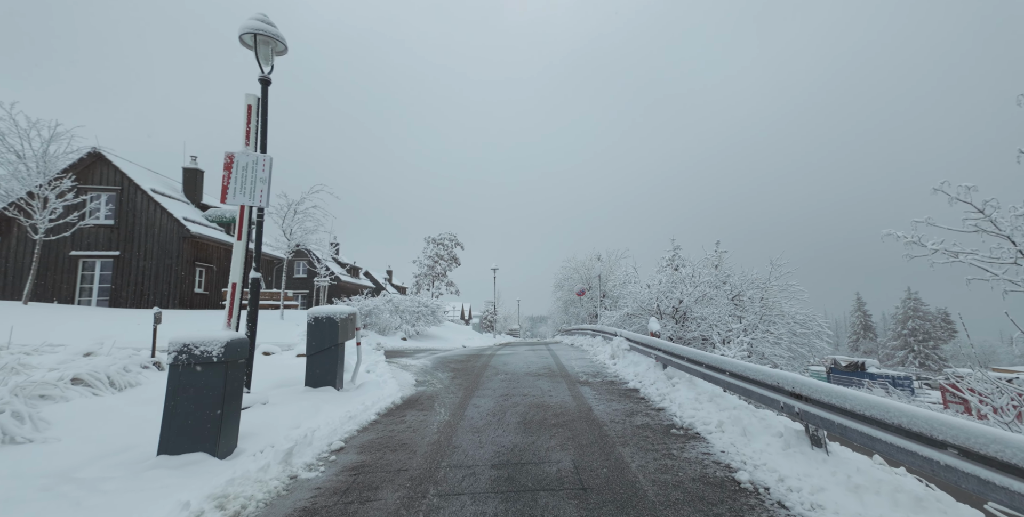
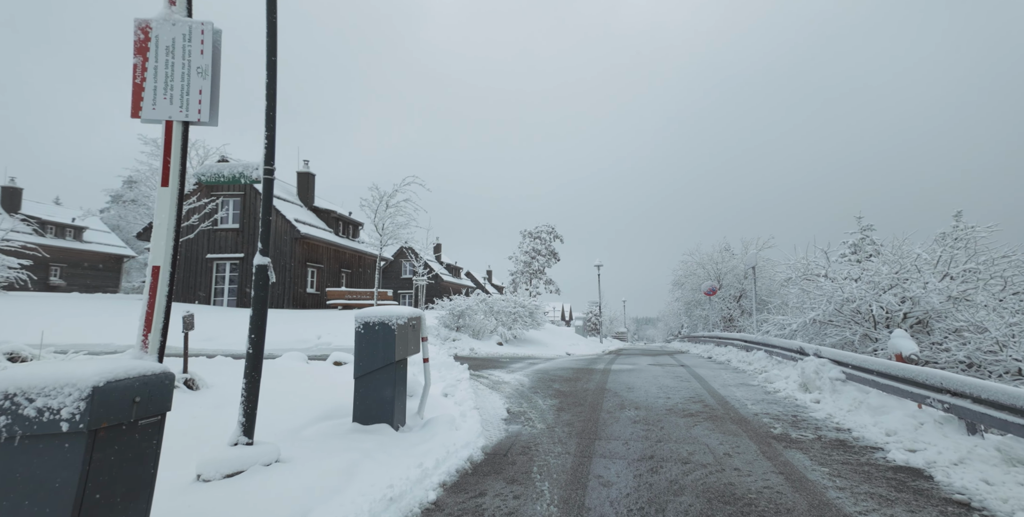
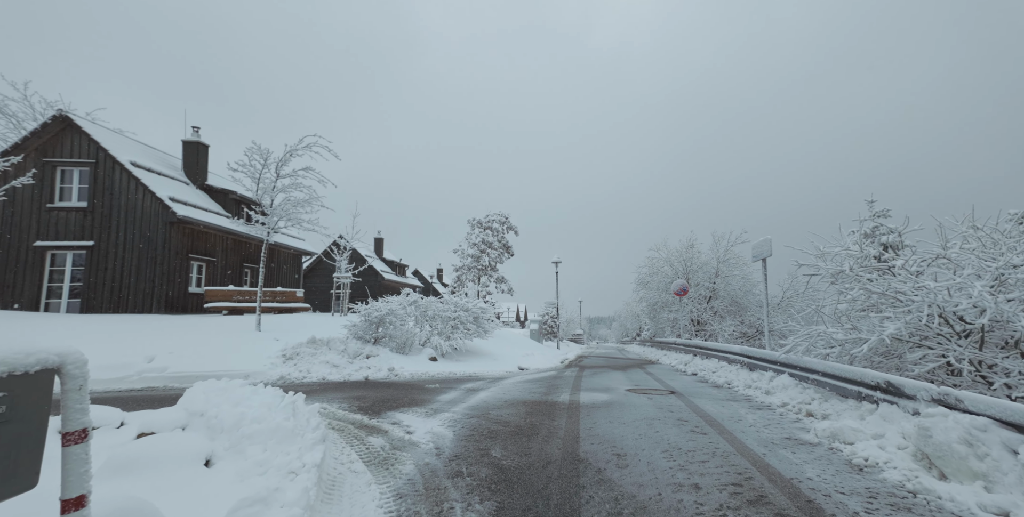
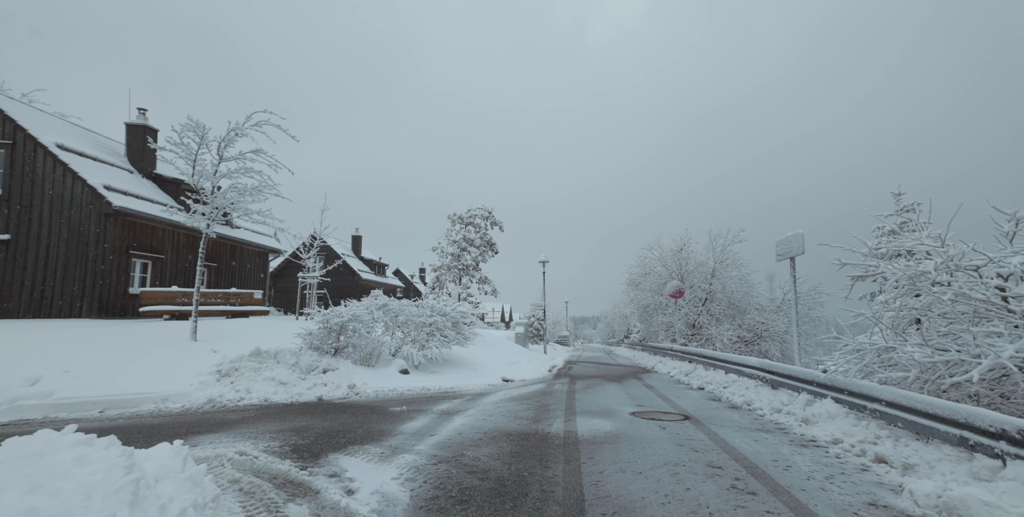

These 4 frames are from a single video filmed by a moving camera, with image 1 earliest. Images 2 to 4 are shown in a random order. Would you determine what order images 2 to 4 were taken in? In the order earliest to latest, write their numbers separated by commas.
2, 3, 4
